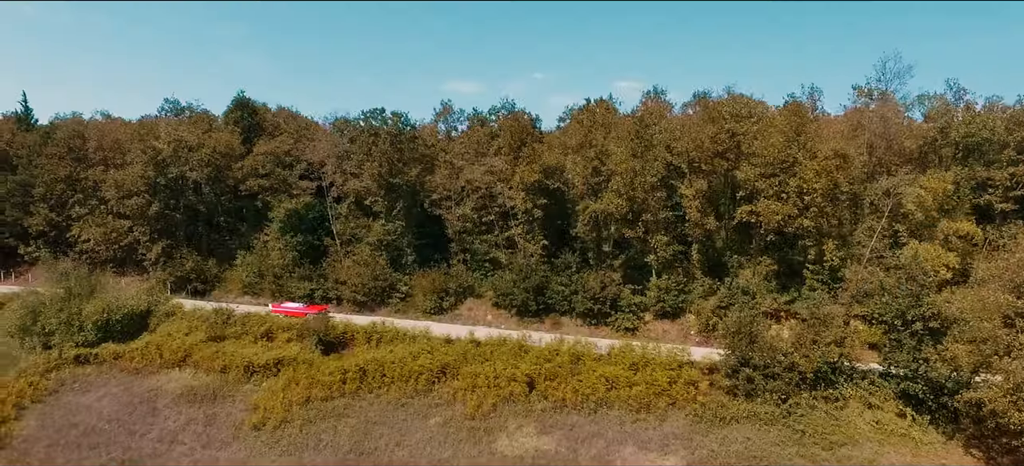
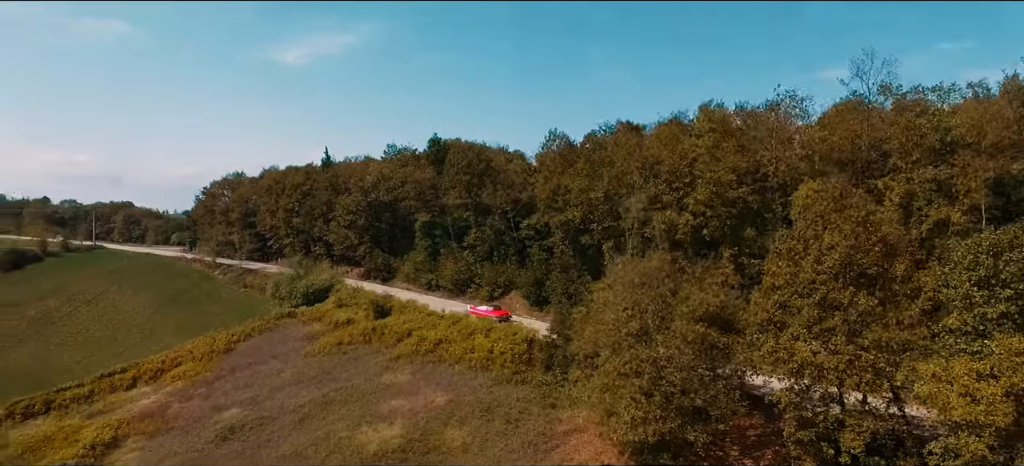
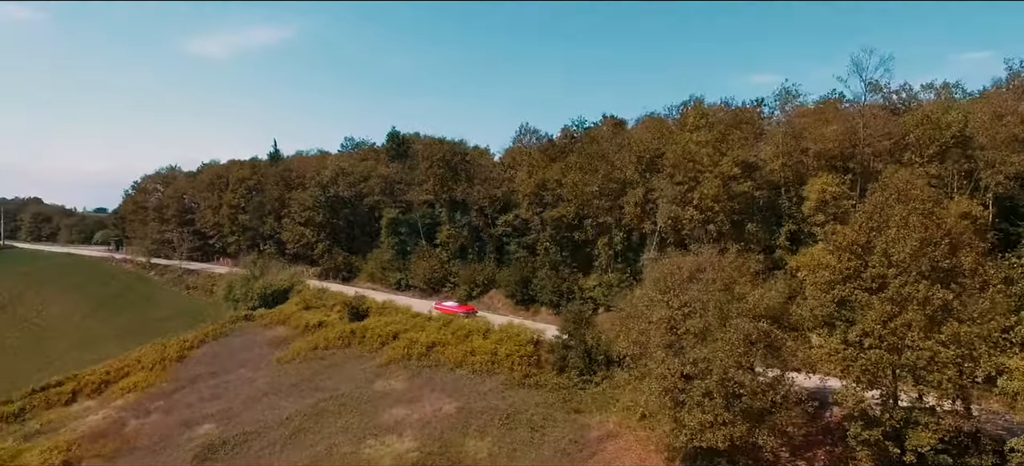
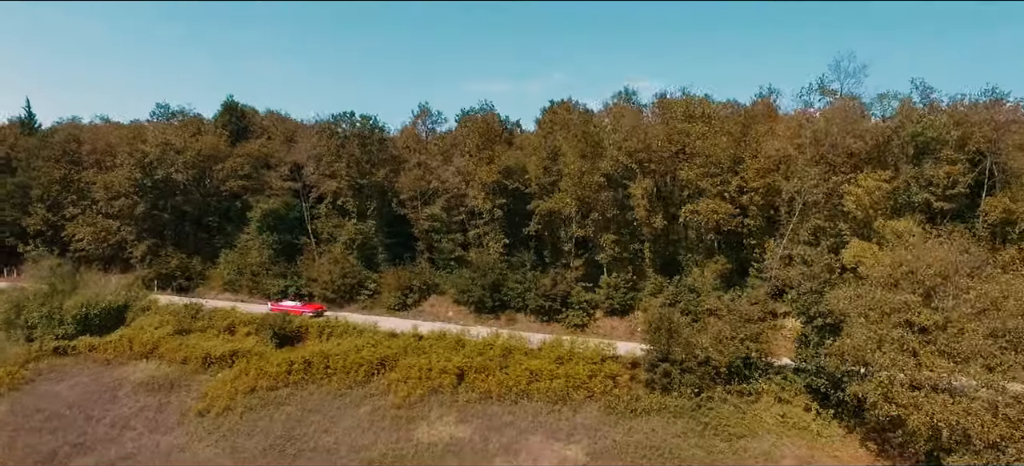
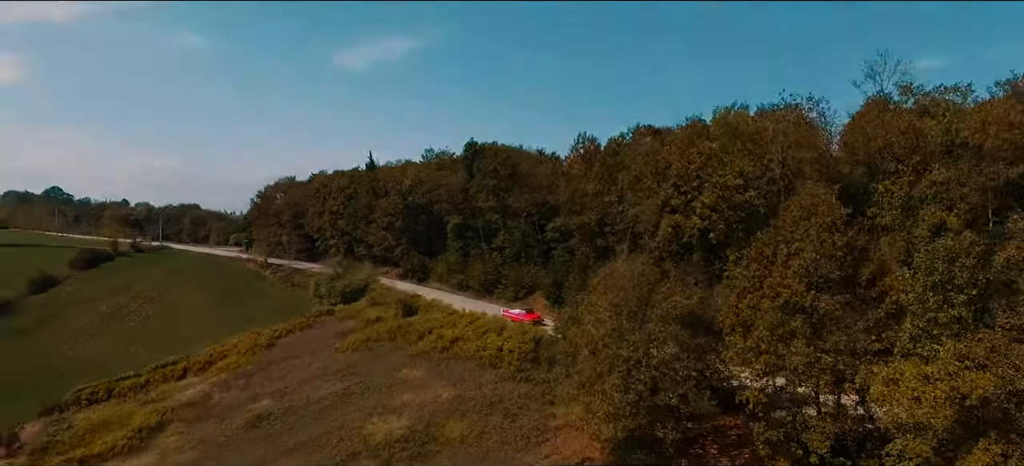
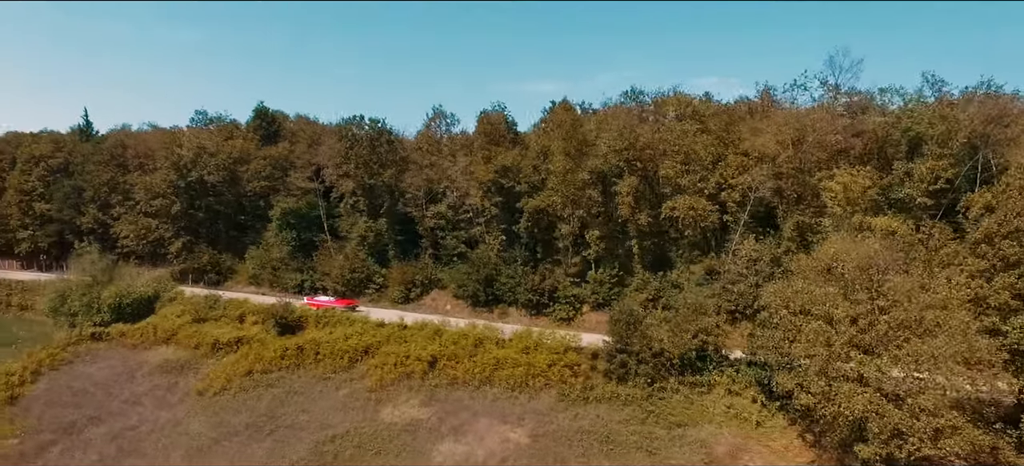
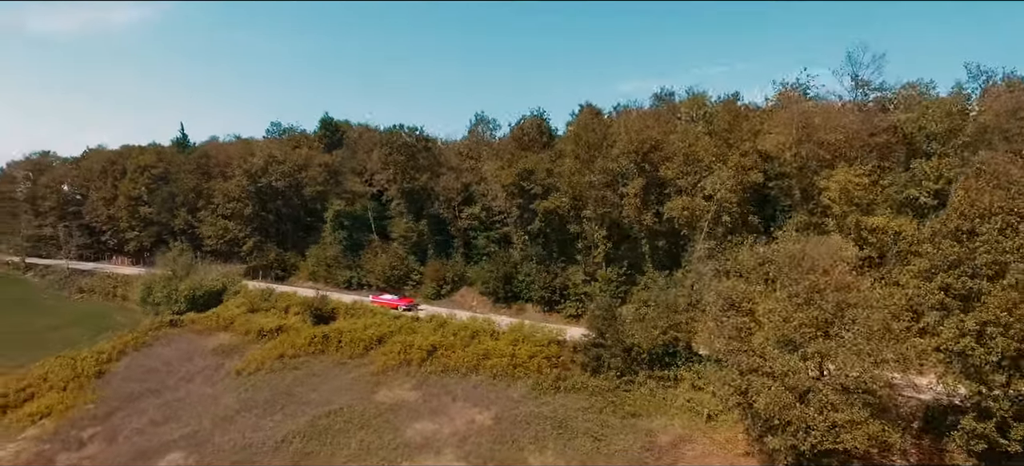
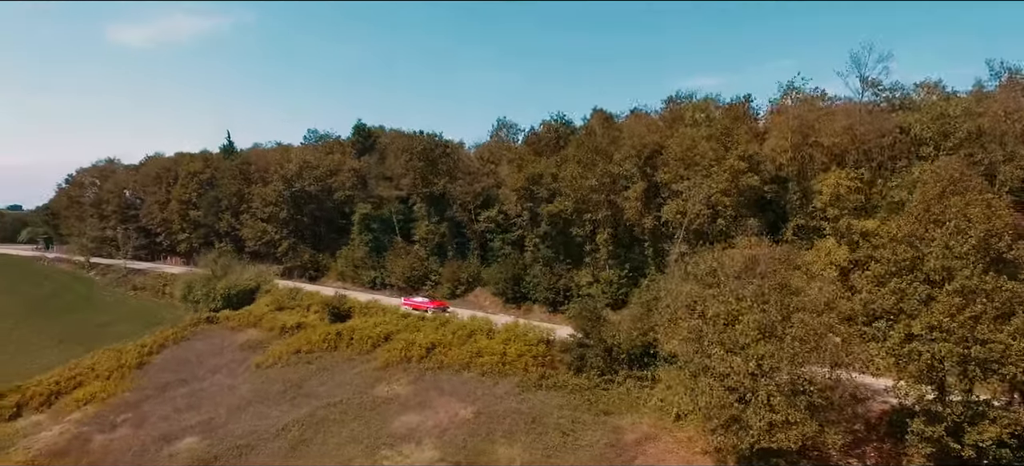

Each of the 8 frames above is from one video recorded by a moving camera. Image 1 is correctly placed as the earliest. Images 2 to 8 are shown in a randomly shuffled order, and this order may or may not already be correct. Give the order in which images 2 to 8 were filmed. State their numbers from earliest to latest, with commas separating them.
4, 6, 7, 8, 3, 2, 5
